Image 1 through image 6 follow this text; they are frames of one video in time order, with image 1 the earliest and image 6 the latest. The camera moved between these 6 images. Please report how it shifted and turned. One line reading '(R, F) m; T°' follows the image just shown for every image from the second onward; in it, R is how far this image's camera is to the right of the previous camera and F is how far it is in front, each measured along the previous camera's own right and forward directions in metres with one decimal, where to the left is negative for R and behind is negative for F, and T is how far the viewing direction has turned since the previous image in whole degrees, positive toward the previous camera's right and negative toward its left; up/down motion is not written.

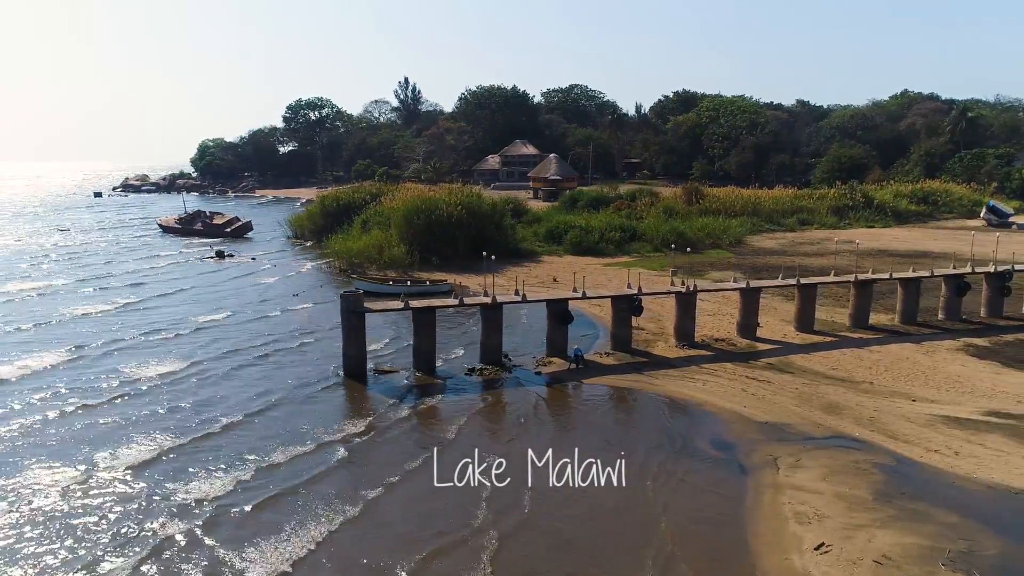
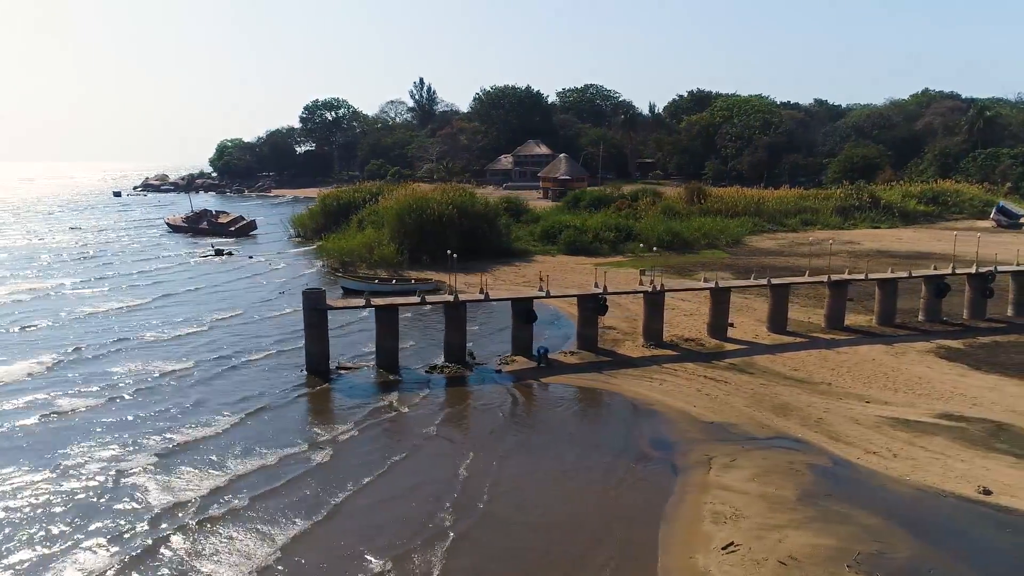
(+1.5, -0.1) m; -2°
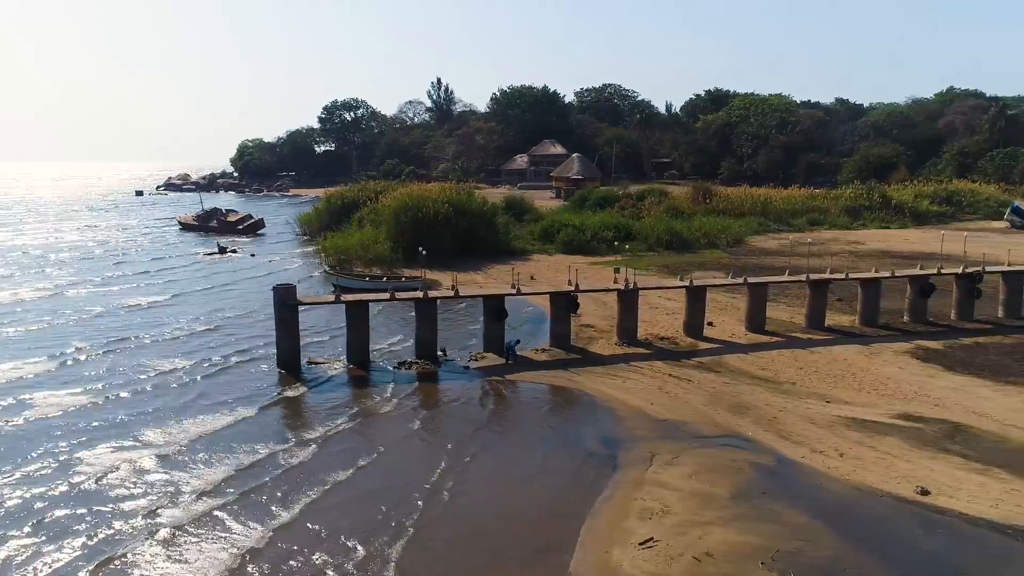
(+1.4, 0.0) m; -2°
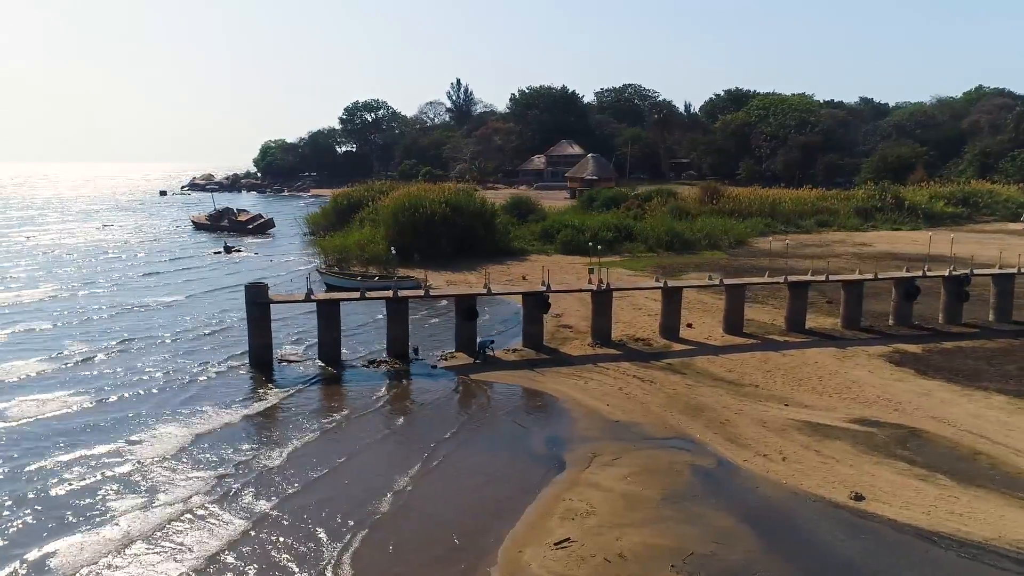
(+1.5, 0.0) m; -2°
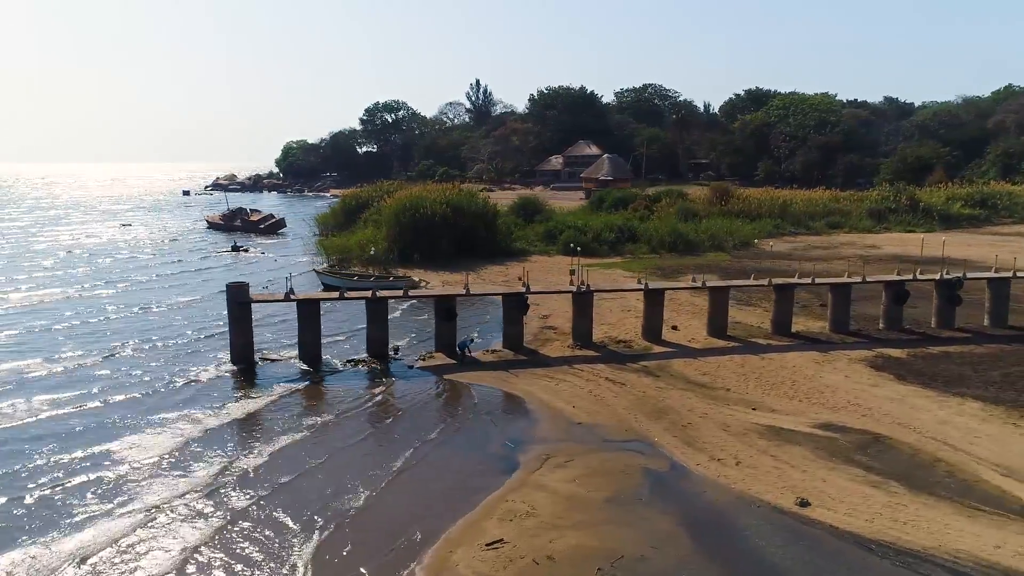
(+1.2, 0.0) m; -2°
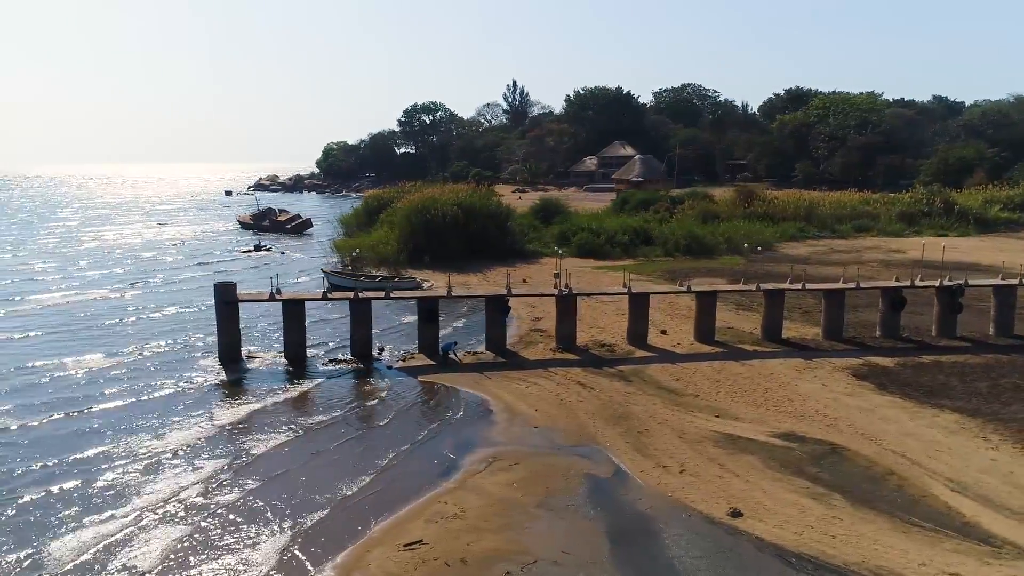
(+1.7, 0.0) m; -4°
